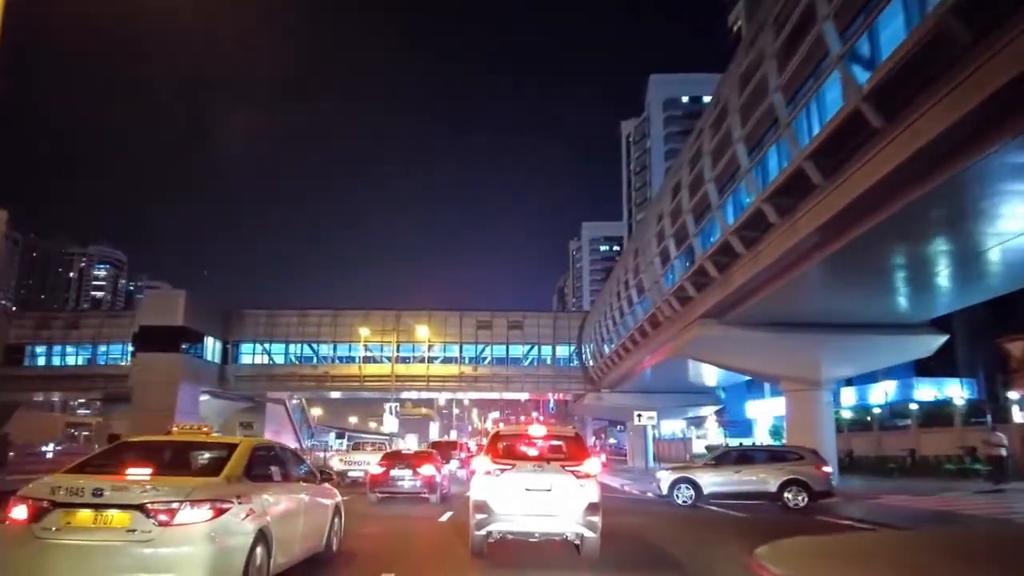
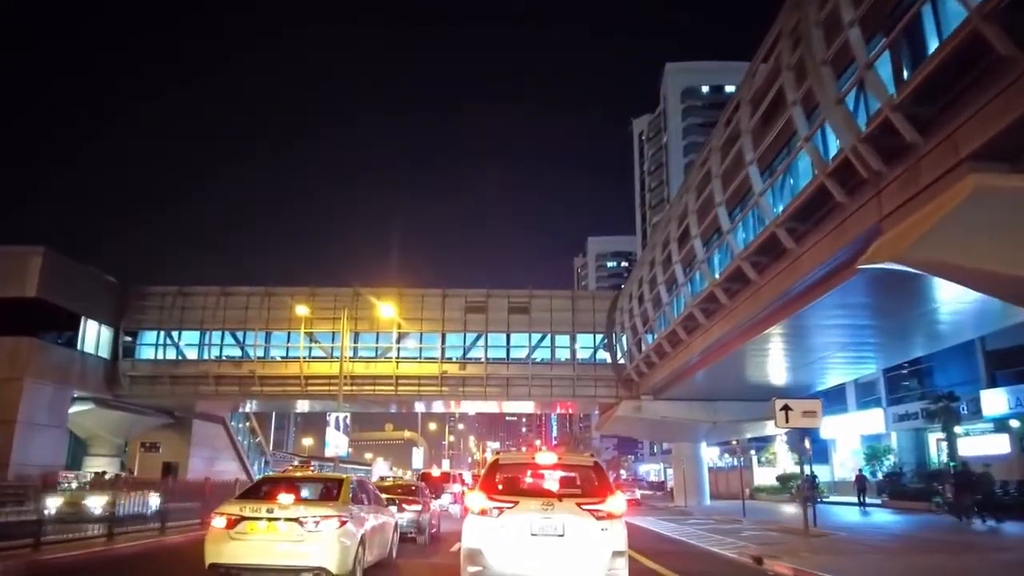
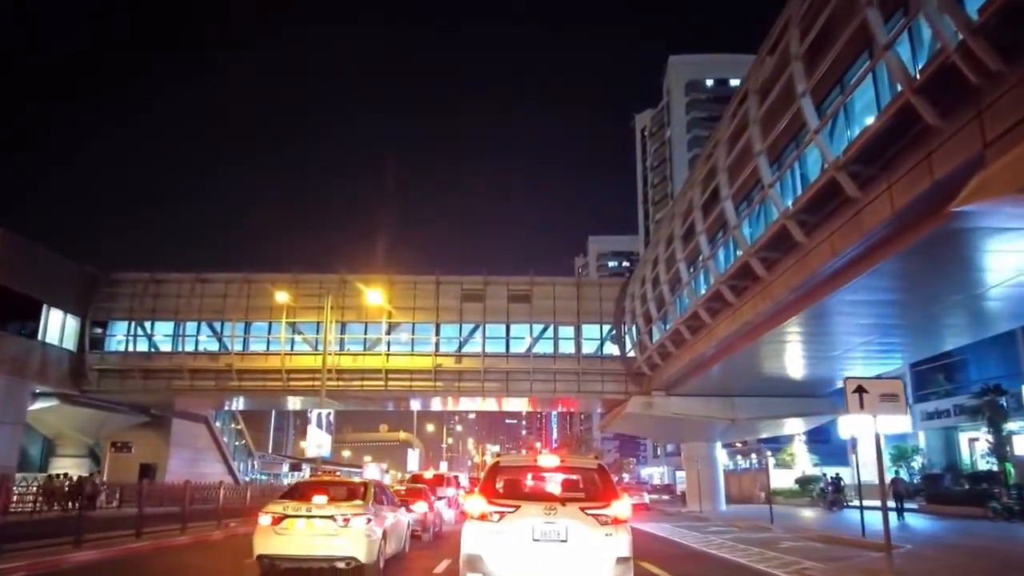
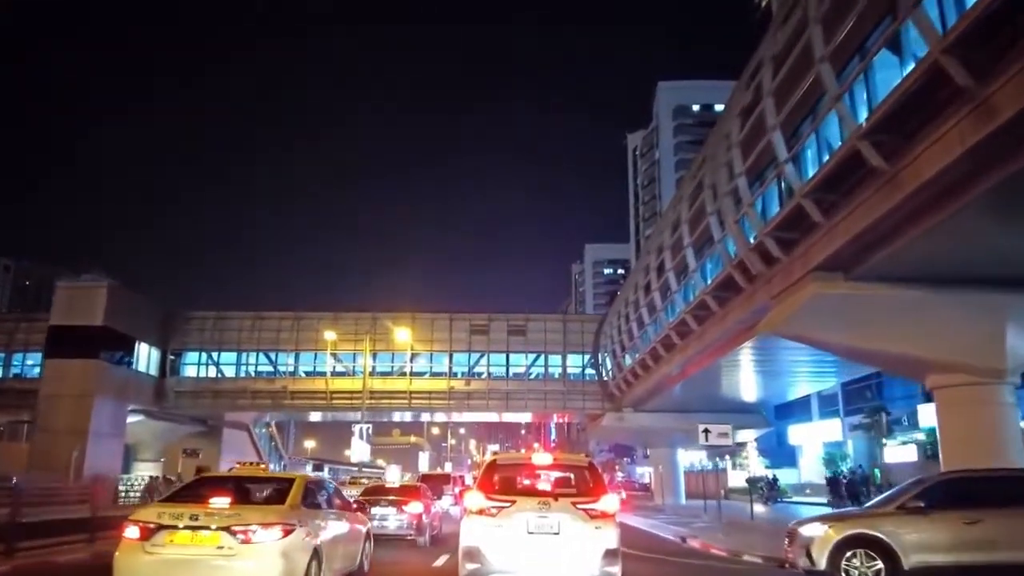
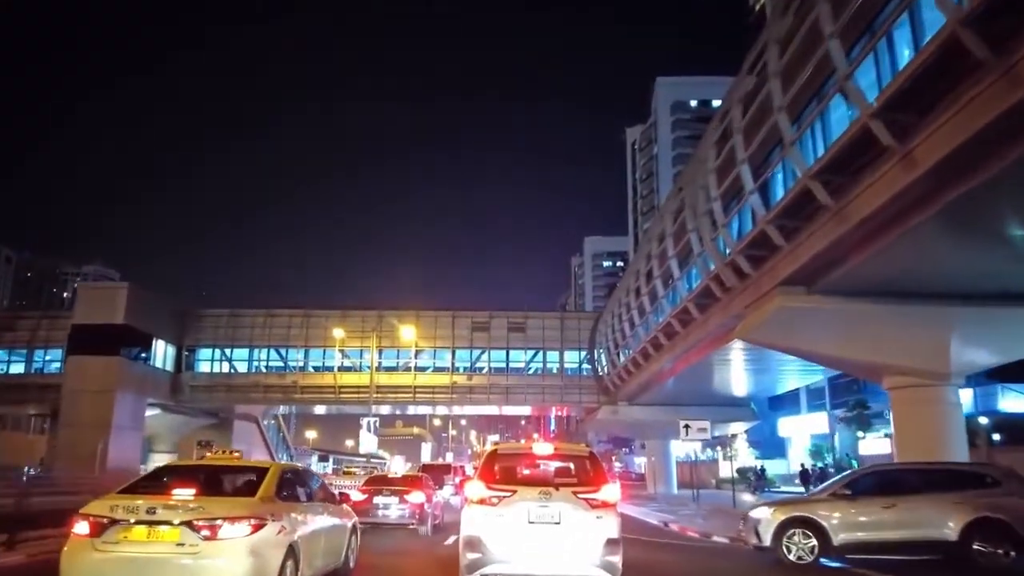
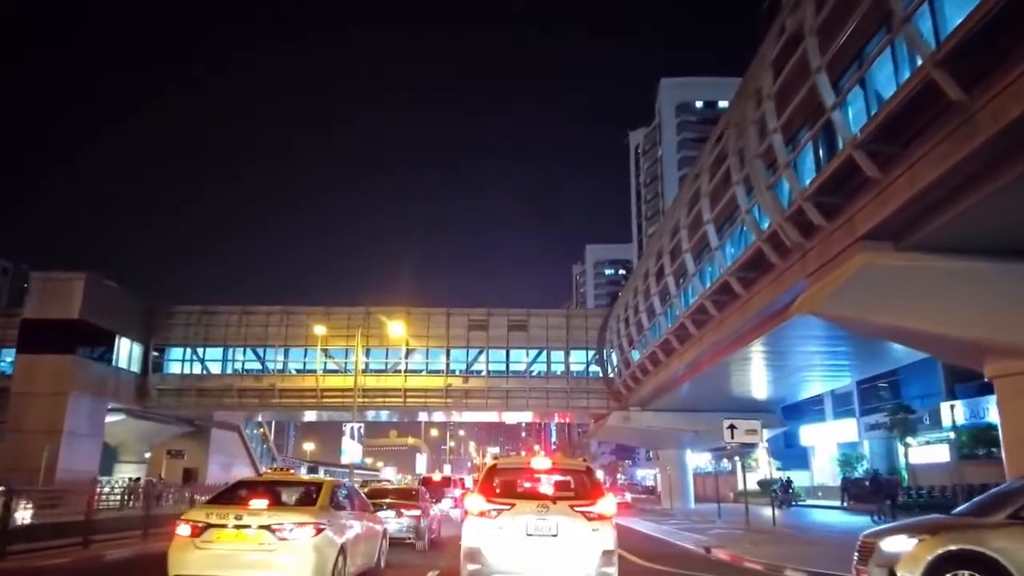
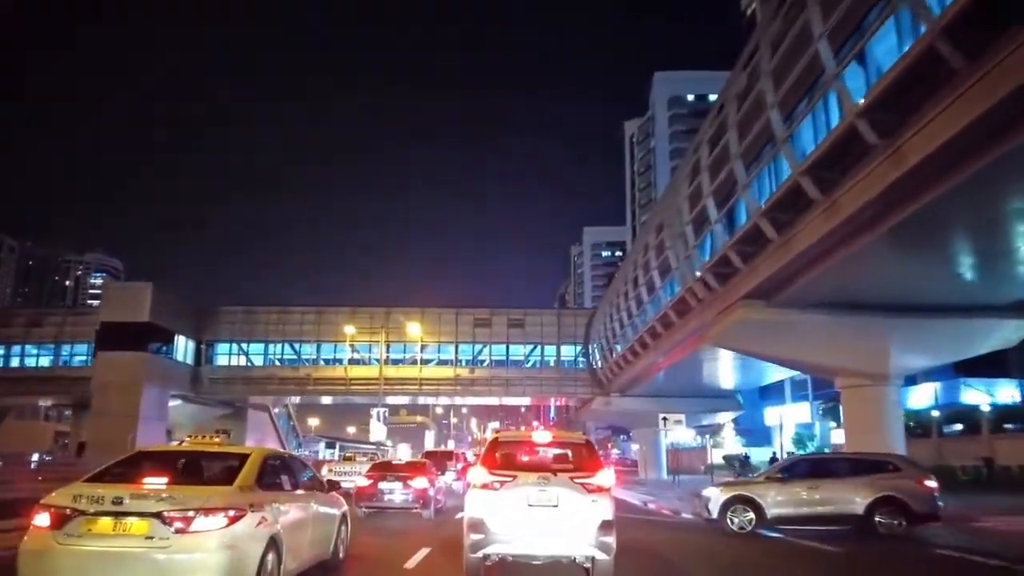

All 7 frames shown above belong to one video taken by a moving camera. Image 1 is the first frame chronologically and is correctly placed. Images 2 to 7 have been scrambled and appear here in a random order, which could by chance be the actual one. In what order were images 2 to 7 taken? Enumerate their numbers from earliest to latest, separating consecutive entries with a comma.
7, 5, 4, 6, 2, 3
